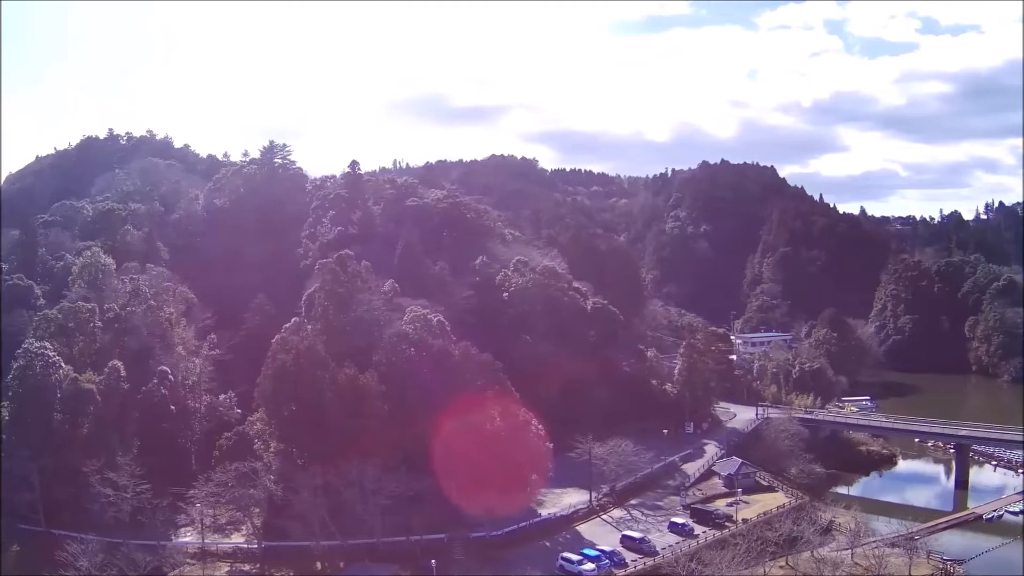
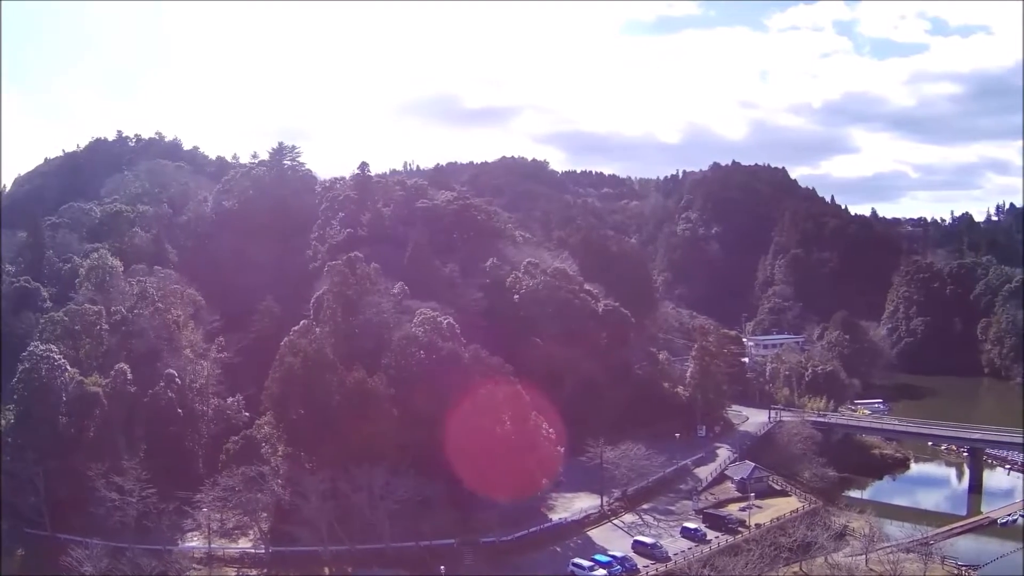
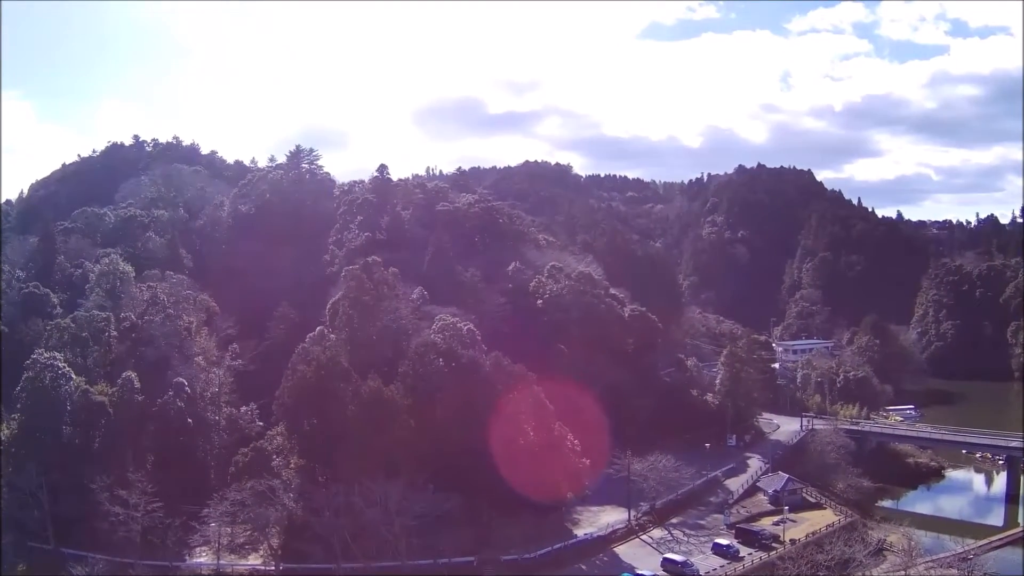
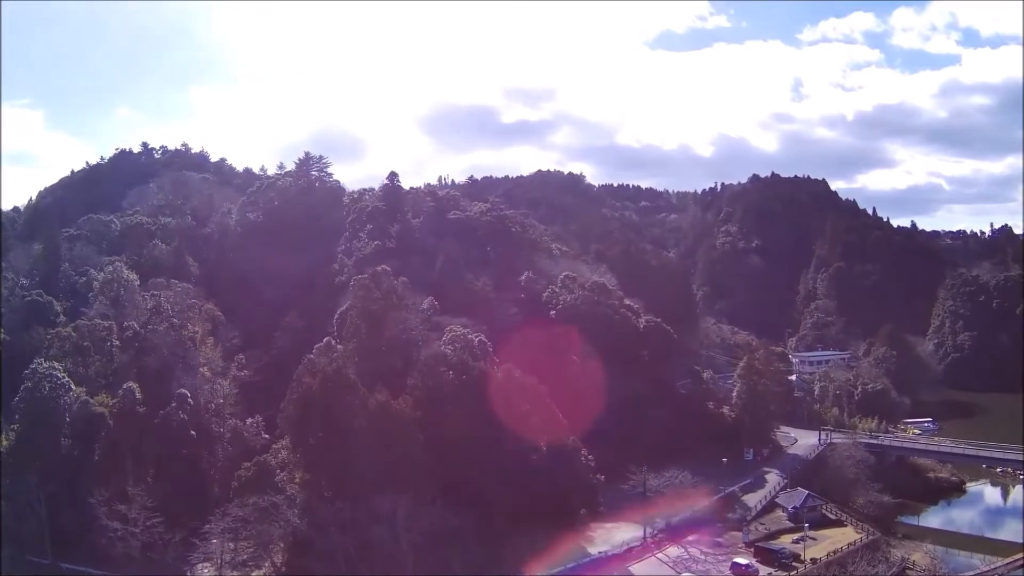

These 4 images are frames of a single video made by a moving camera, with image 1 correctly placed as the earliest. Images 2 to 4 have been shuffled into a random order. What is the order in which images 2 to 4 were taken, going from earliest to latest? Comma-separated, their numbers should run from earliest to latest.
2, 3, 4
